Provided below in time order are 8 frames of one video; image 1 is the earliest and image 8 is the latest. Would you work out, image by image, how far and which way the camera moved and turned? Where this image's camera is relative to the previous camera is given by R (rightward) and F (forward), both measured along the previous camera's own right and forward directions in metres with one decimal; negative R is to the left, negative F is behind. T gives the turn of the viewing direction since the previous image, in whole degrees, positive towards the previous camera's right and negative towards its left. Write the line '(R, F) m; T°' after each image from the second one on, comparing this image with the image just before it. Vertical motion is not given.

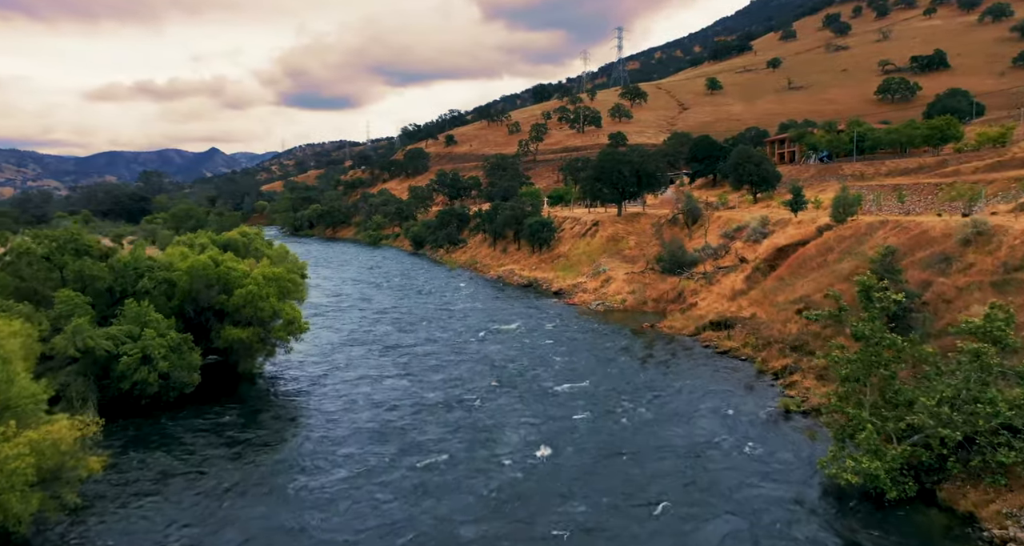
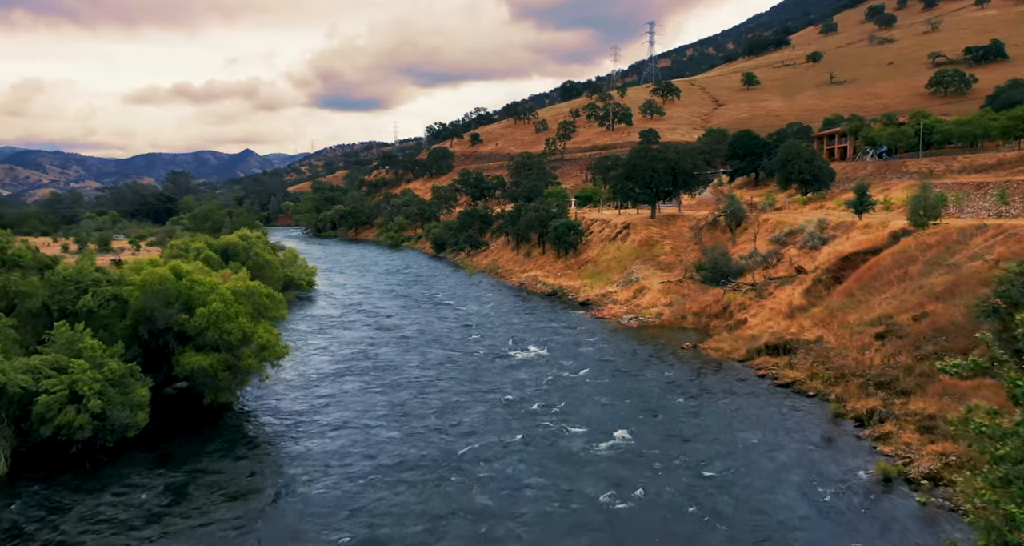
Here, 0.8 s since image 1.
(+0.4, +5.6) m; -2°
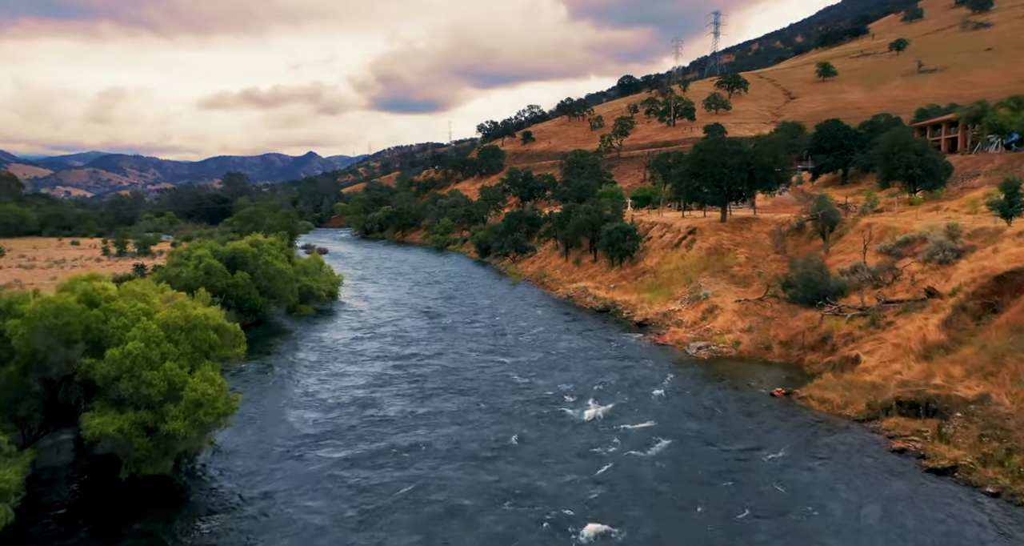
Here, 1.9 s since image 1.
(+0.7, +8.3) m; -4°
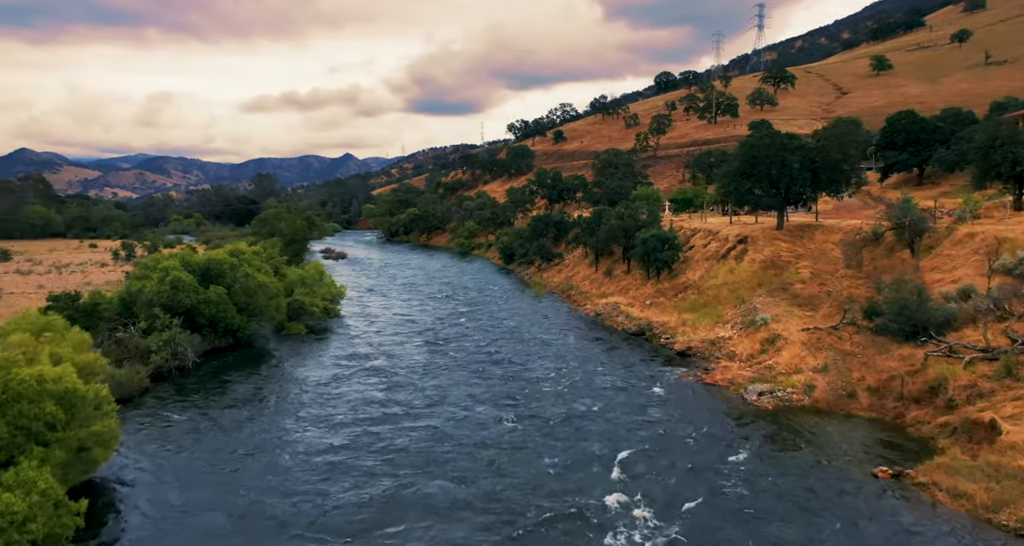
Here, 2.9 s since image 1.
(+0.9, +7.7) m; -3°
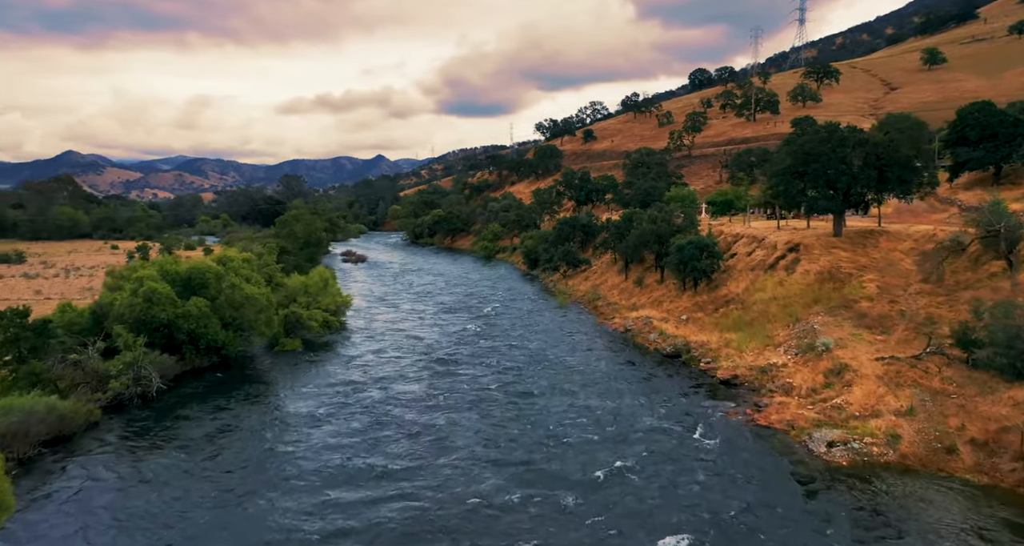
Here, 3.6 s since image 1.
(+0.6, +5.4) m; -2°
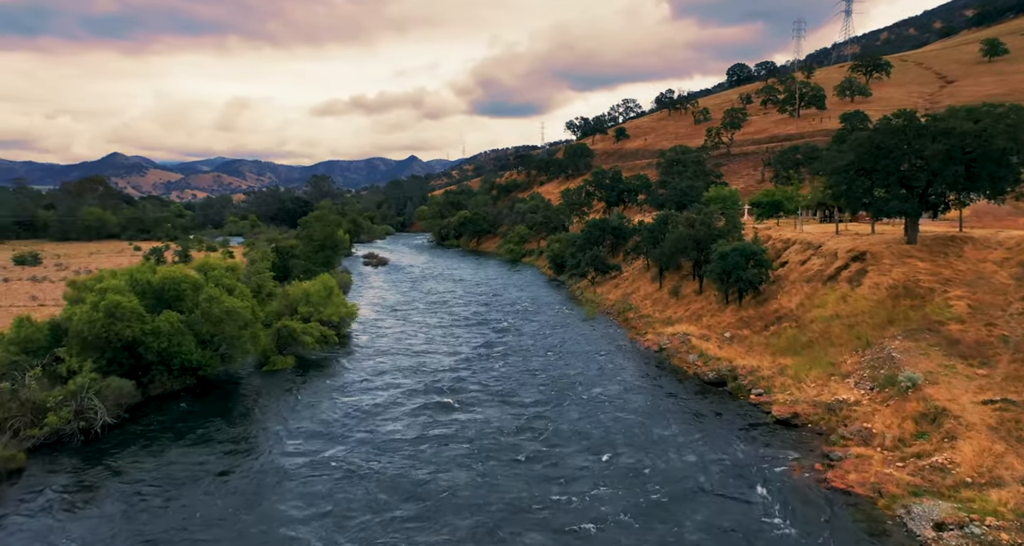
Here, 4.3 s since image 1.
(+0.7, +5.5) m; -2°
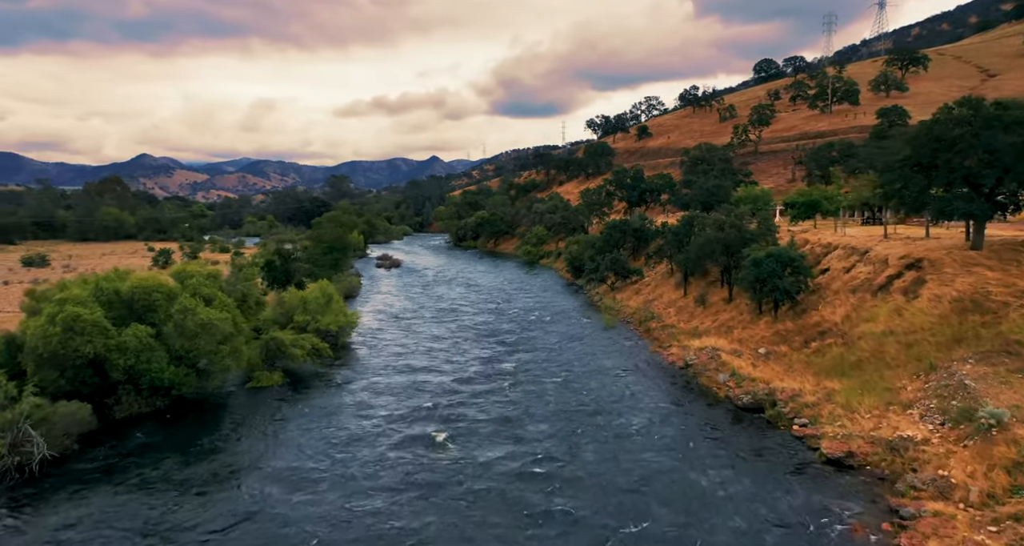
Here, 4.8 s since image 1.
(+0.5, +4.0) m; -2°
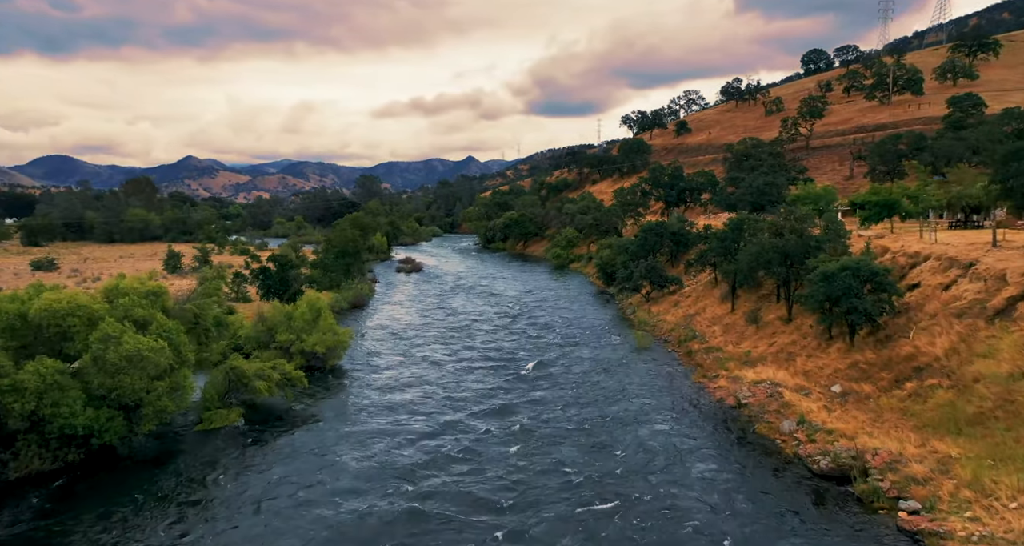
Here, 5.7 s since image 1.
(+1.0, +7.2) m; -3°
